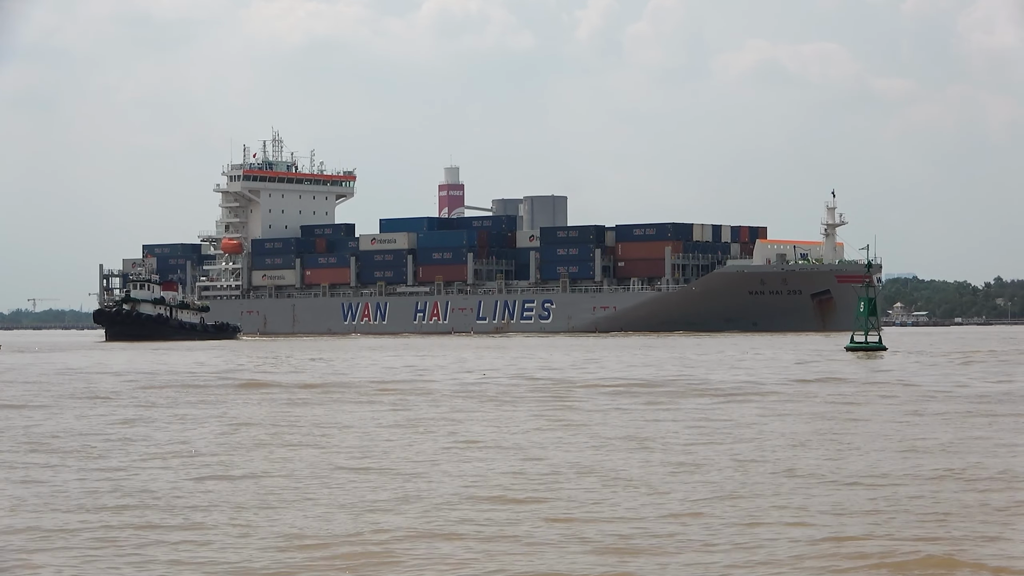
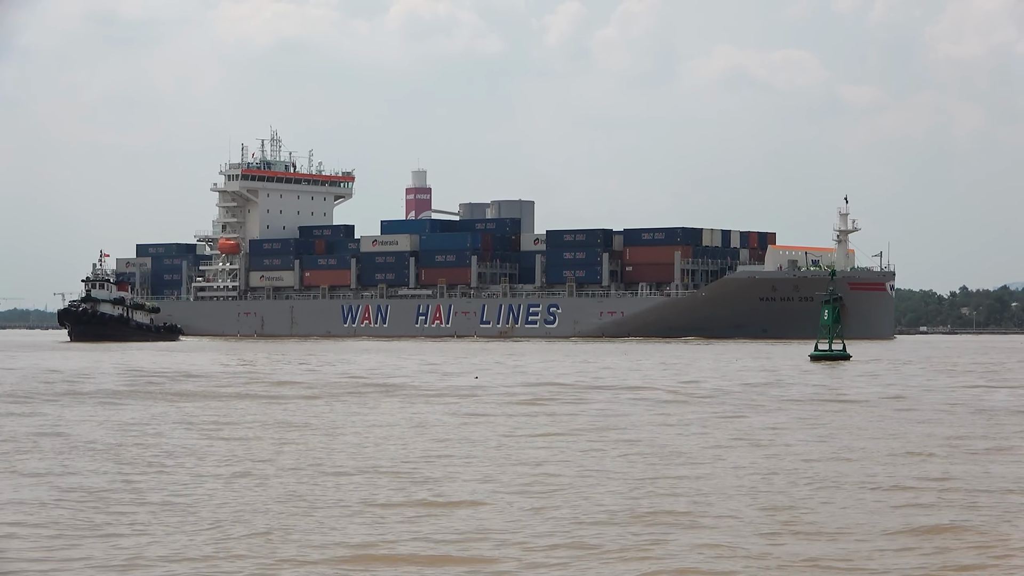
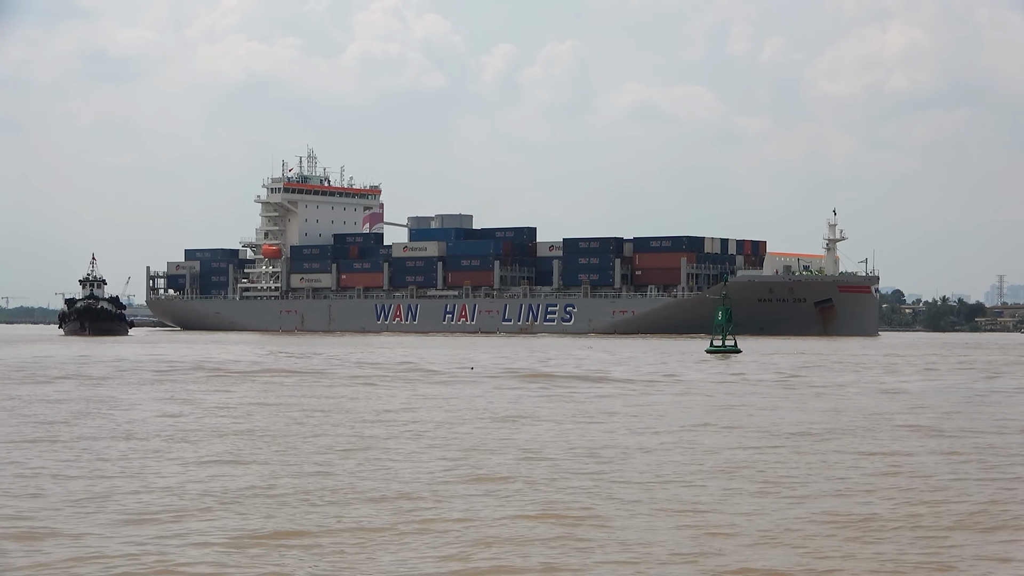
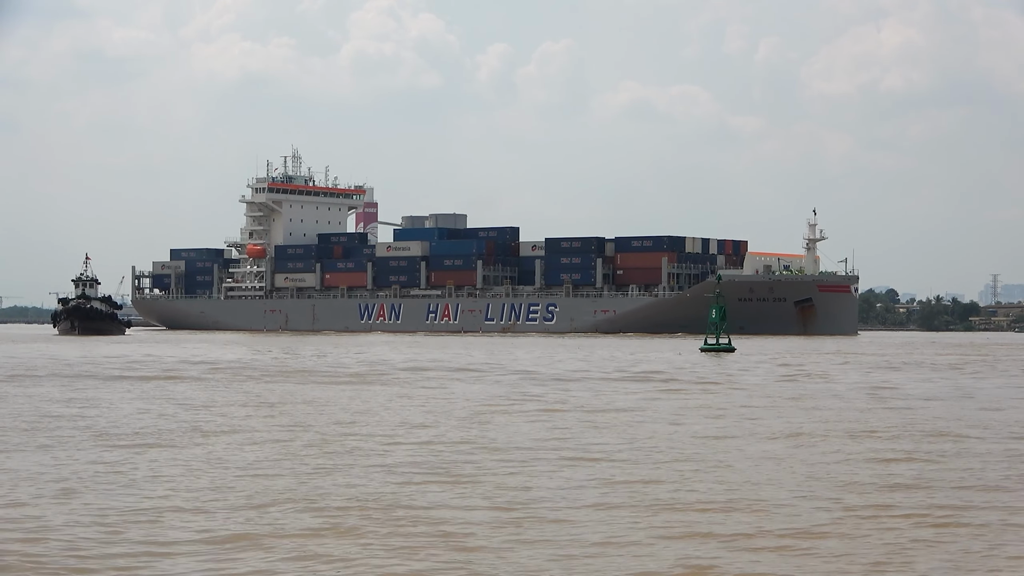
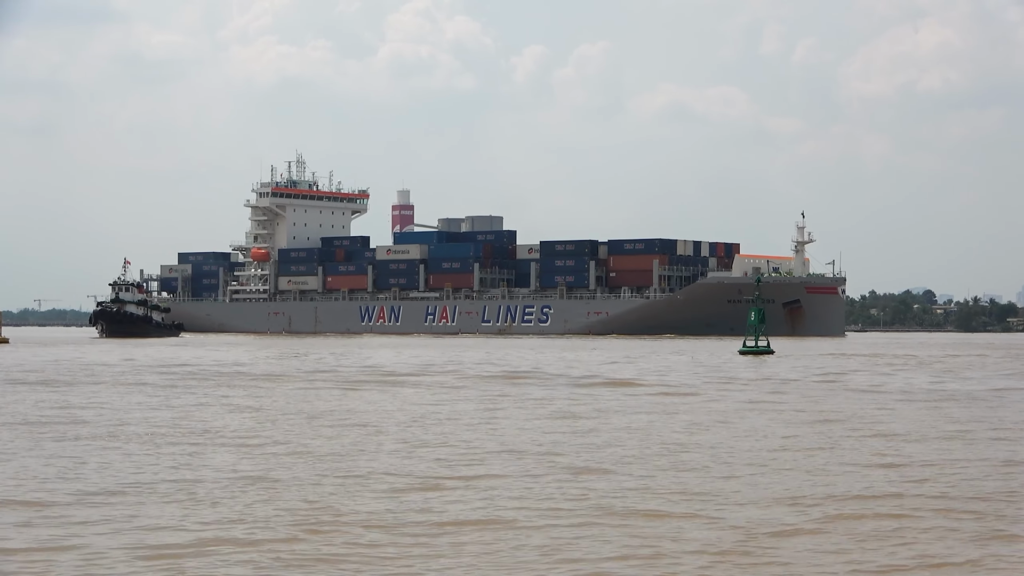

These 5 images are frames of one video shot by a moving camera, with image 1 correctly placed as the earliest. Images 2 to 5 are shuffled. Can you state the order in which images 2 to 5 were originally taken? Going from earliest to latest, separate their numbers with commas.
2, 5, 4, 3
